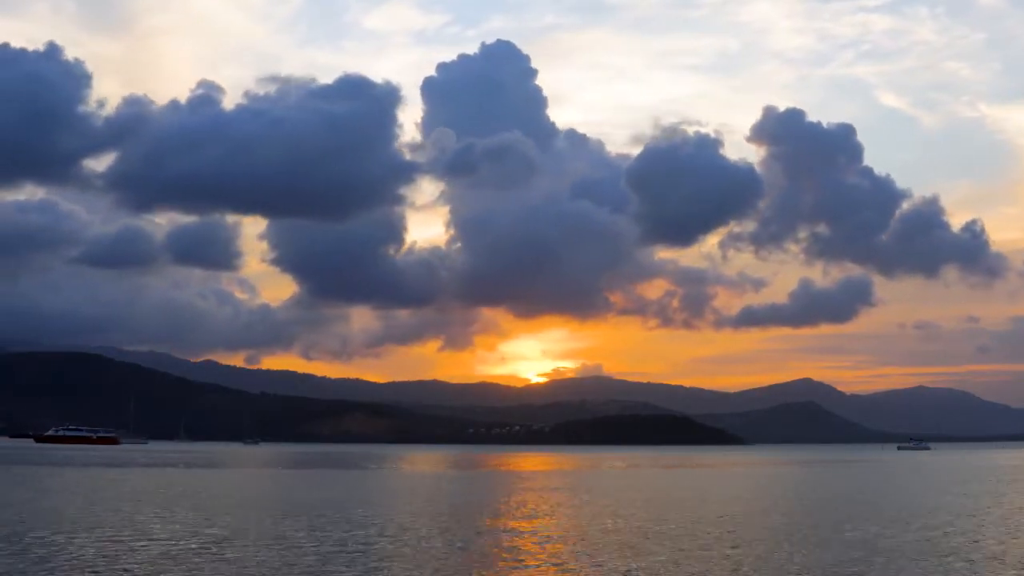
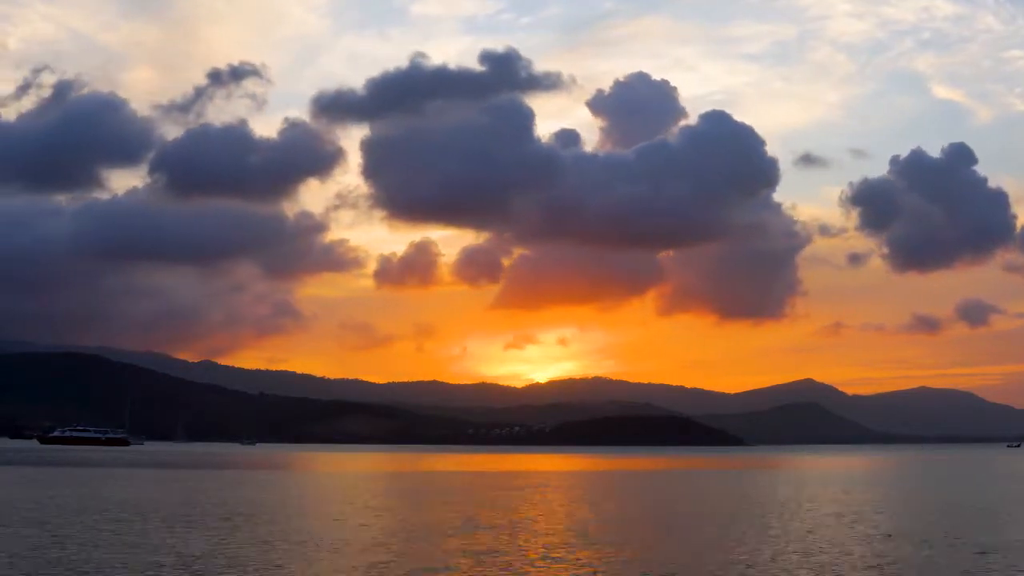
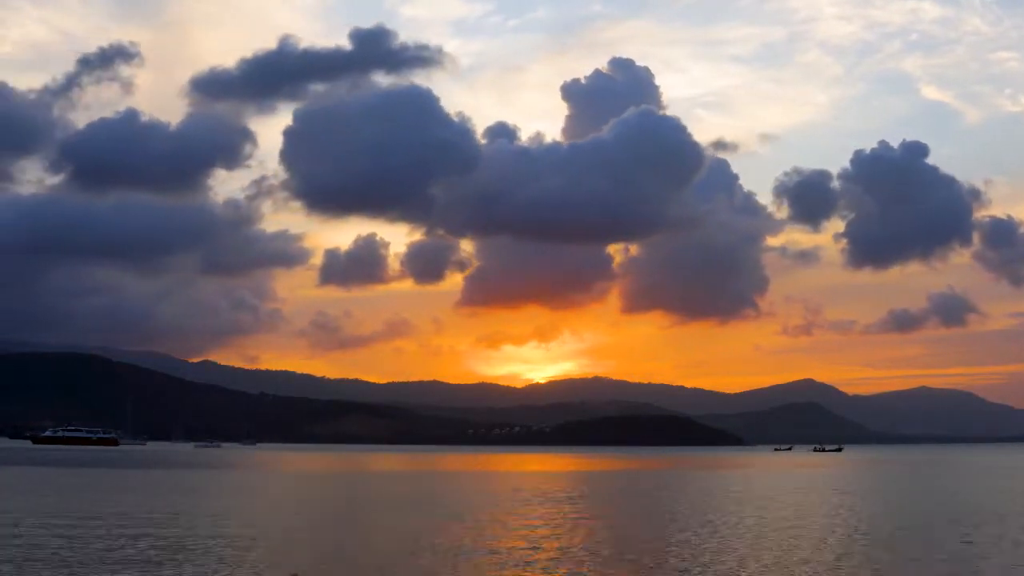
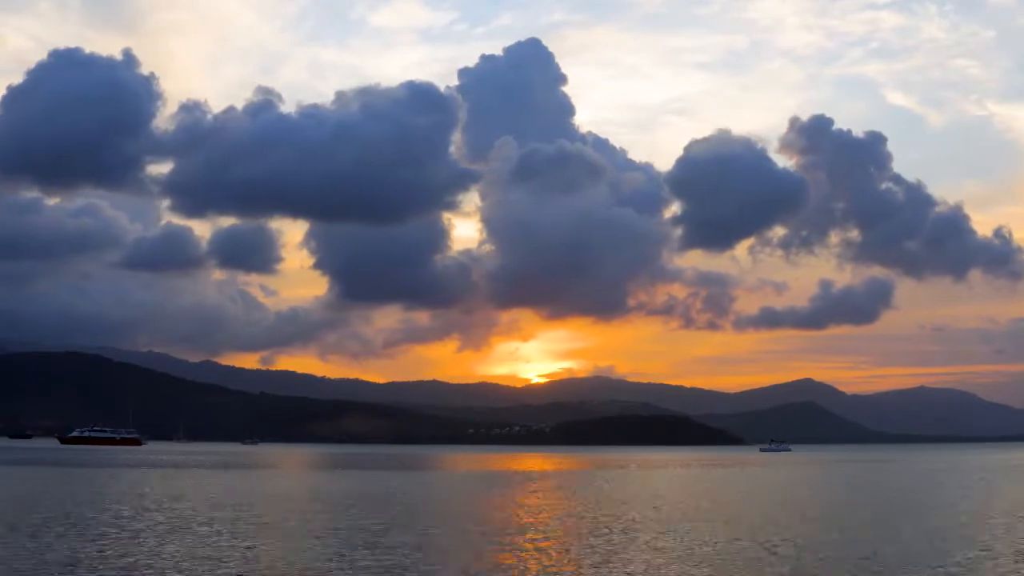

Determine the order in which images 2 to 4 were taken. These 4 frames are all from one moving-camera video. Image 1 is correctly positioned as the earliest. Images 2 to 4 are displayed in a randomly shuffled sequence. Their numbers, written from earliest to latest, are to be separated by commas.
4, 3, 2
